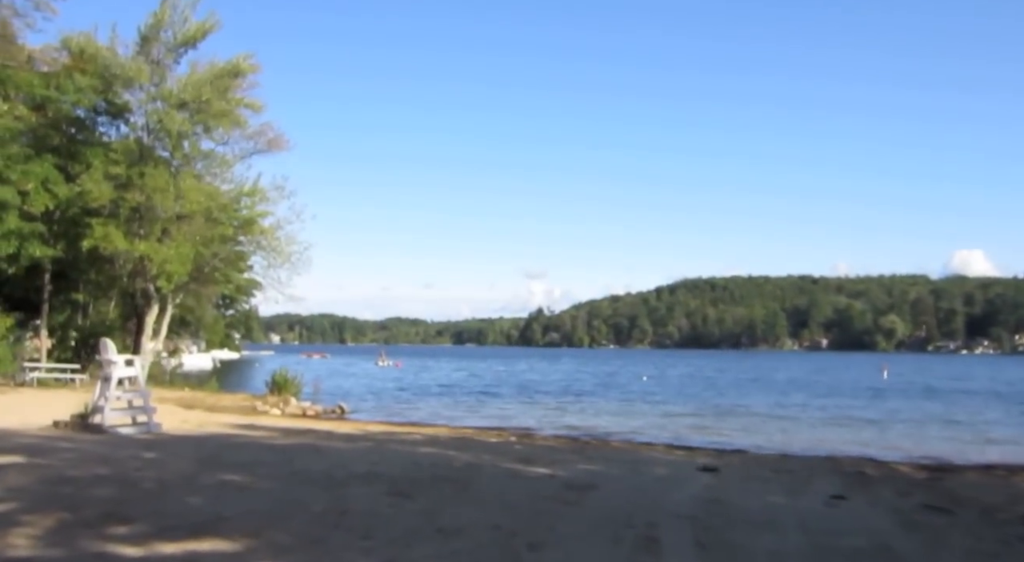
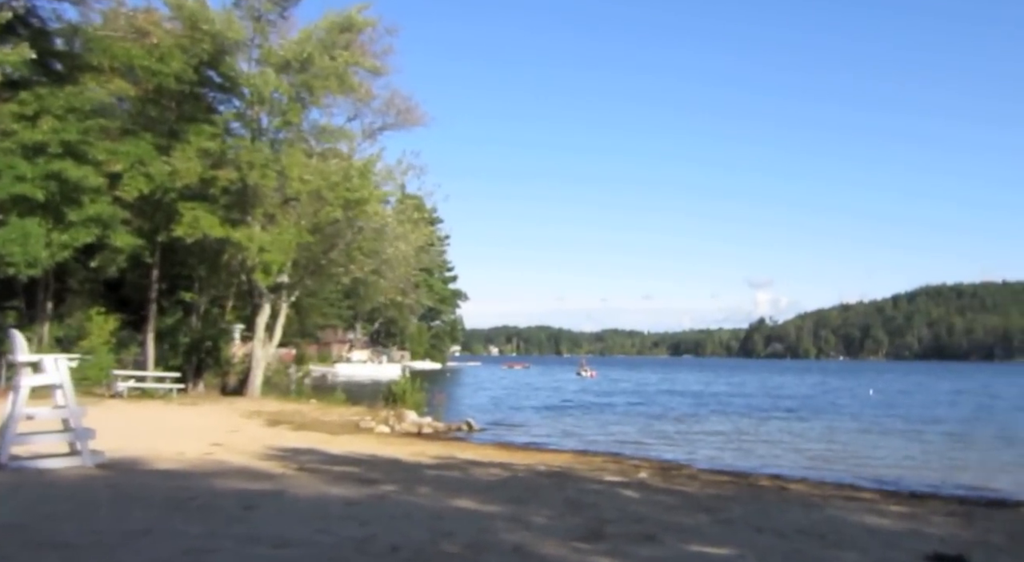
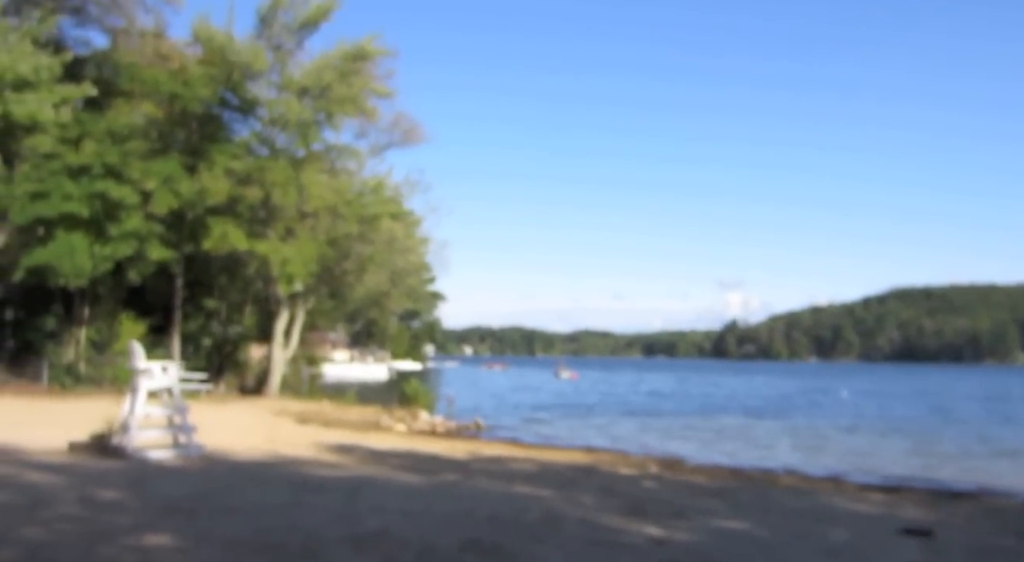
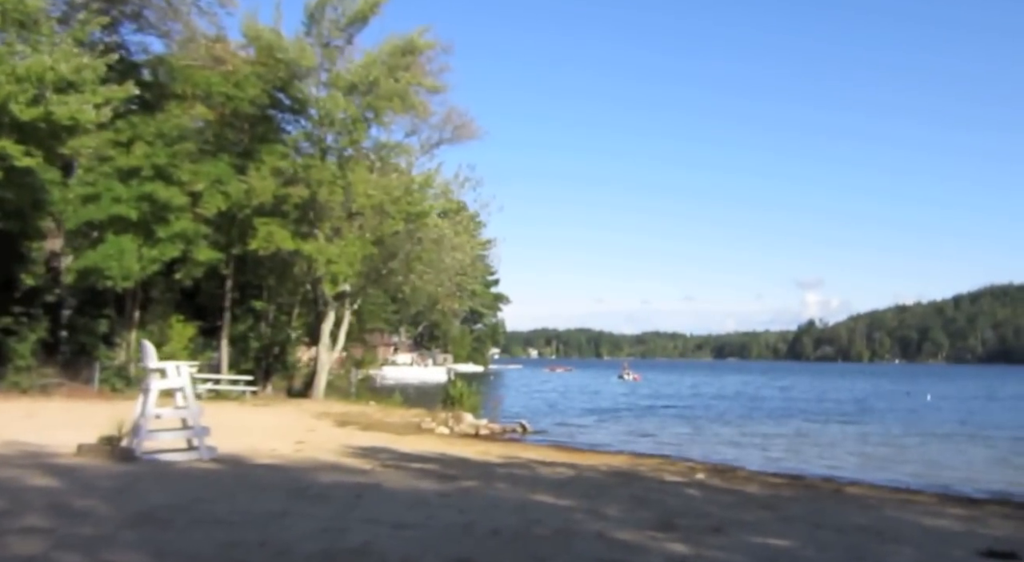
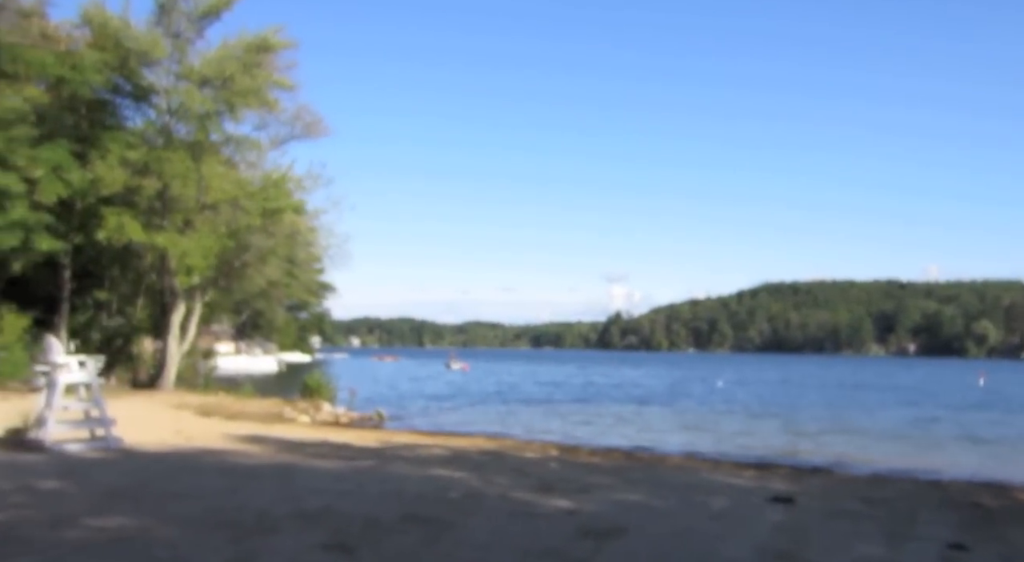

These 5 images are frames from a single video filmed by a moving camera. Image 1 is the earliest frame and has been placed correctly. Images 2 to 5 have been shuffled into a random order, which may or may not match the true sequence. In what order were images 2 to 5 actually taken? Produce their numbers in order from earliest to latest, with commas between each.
5, 3, 4, 2
